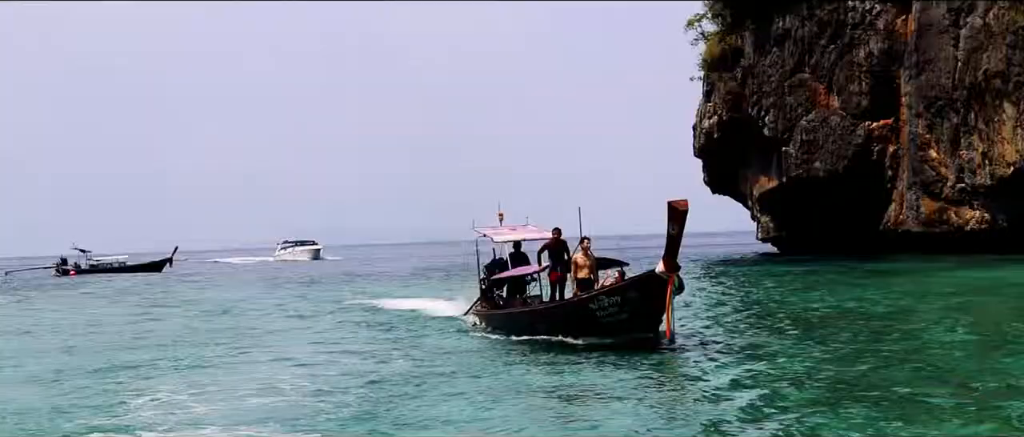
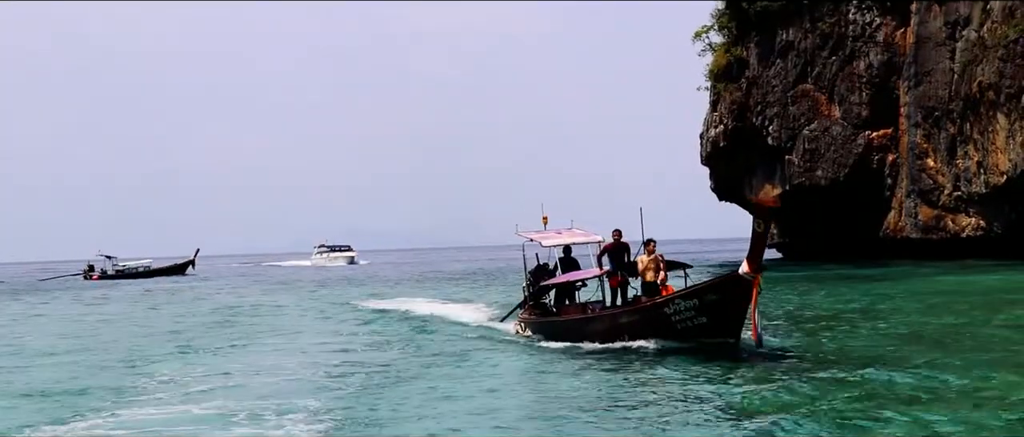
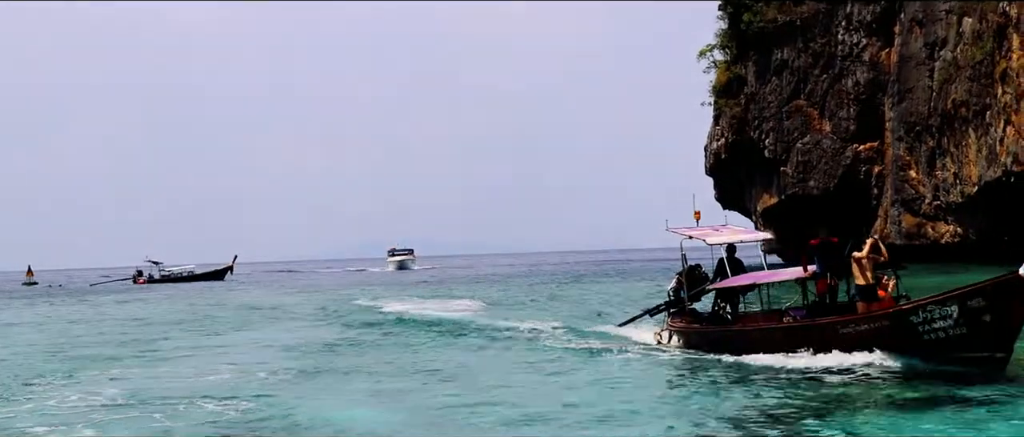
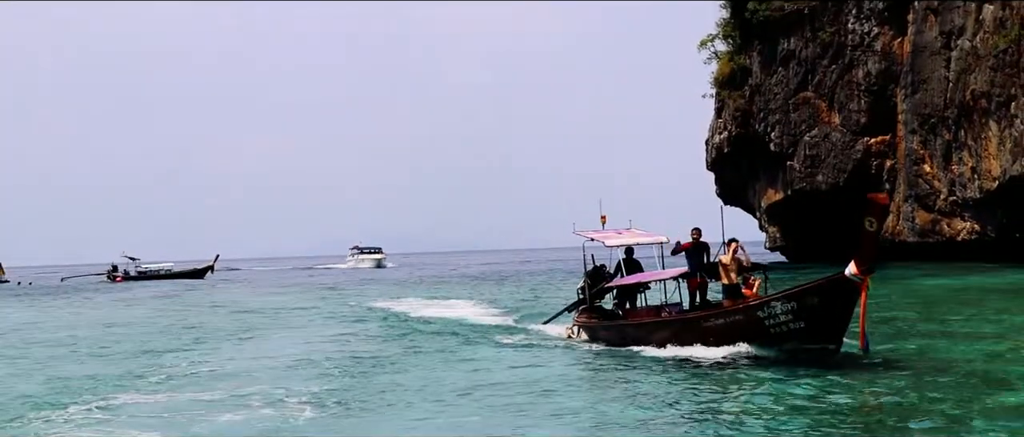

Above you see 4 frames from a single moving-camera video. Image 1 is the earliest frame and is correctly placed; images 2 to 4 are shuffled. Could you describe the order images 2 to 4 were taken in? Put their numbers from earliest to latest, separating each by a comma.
2, 4, 3
